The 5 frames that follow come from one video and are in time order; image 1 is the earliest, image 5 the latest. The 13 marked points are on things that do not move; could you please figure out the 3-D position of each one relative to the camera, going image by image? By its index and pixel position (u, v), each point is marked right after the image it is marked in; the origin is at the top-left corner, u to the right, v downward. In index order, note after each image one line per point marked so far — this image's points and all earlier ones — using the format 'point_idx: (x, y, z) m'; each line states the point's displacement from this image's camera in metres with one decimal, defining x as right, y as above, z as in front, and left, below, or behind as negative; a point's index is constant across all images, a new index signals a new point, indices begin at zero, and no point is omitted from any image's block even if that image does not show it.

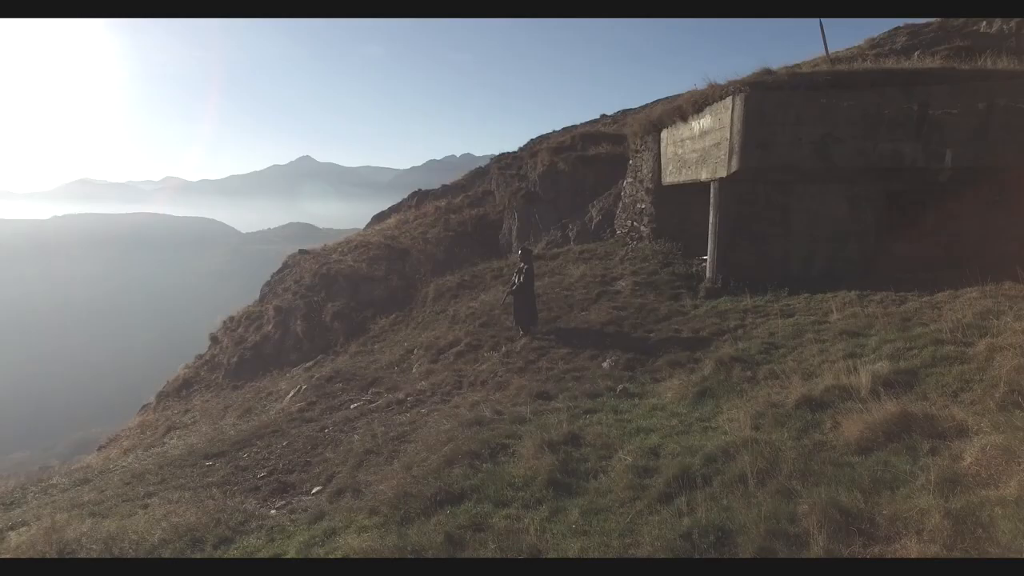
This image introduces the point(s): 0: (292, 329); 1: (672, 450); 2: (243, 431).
0: (-6.1, -1.1, +16.5) m
1: (+1.4, -1.4, +5.0) m
2: (-4.6, -2.4, +10.0) m
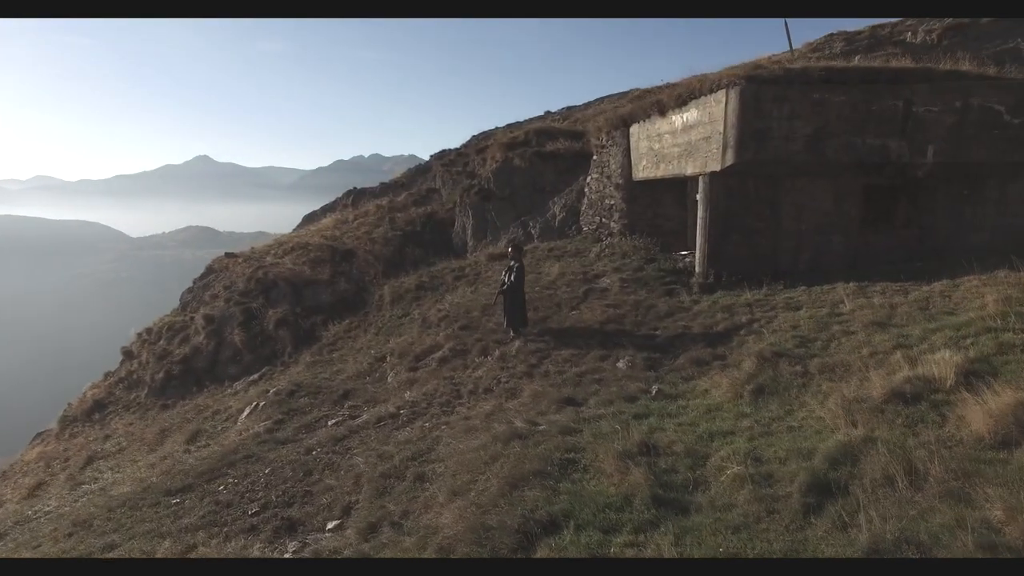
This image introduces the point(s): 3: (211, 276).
0: (-7.1, -1.3, +14.9) m
1: (+2.1, -1.3, +4.7) m
2: (-4.5, -2.5, +8.7) m
3: (-9.2, +0.4, +18.2) m
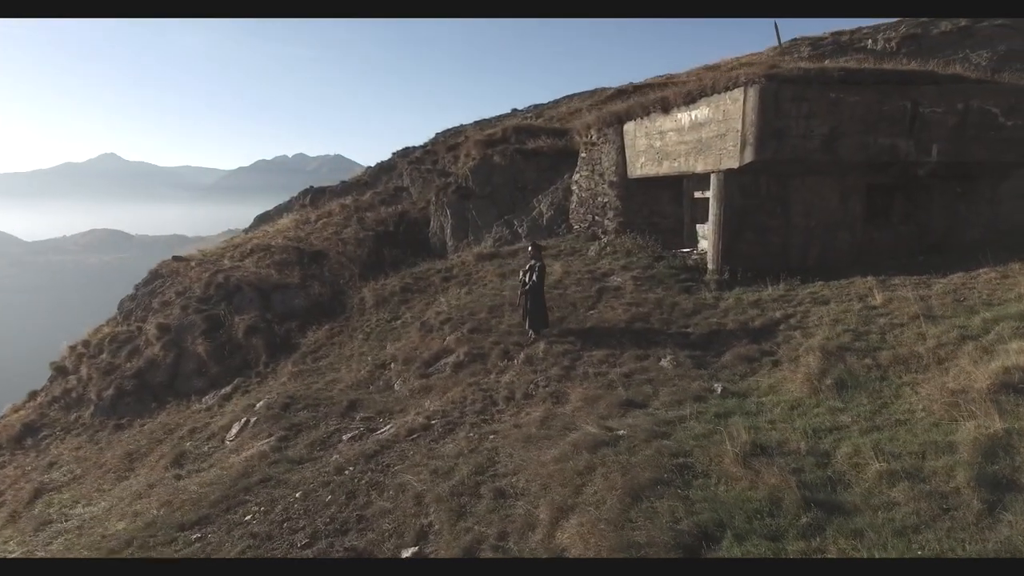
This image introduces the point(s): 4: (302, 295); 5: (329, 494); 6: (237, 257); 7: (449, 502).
0: (-7.3, -1.4, +13.6) m
1: (+3.1, -1.2, +4.6) m
2: (-4.0, -2.6, +7.8) m
3: (-9.8, +0.2, +16.6) m
4: (-5.0, -0.2, +14.3) m
5: (-2.0, -2.3, +6.7) m
6: (-7.5, +0.9, +16.4) m
7: (-0.6, -2.1, +5.8) m
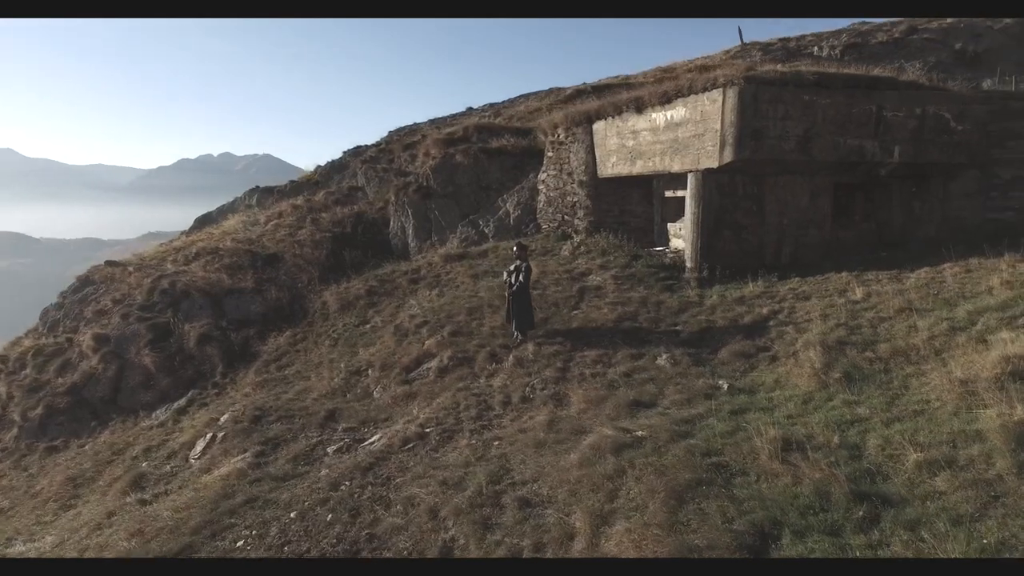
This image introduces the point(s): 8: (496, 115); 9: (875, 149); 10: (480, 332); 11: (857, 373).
0: (-7.9, -1.6, +12.5) m
1: (+3.4, -1.2, +4.7) m
2: (-4.0, -2.6, +7.1) m
3: (-10.8, 0.0, +15.2) m
4: (-5.7, -0.3, +13.5) m
5: (-1.9, -2.4, +6.3) m
6: (-8.5, +0.7, +15.3) m
7: (-0.4, -2.1, +5.5) m
8: (-0.5, +5.2, +17.9) m
9: (+5.9, +2.3, +9.7) m
10: (-0.5, -0.7, +10.1) m
11: (+3.6, -0.9, +6.2) m
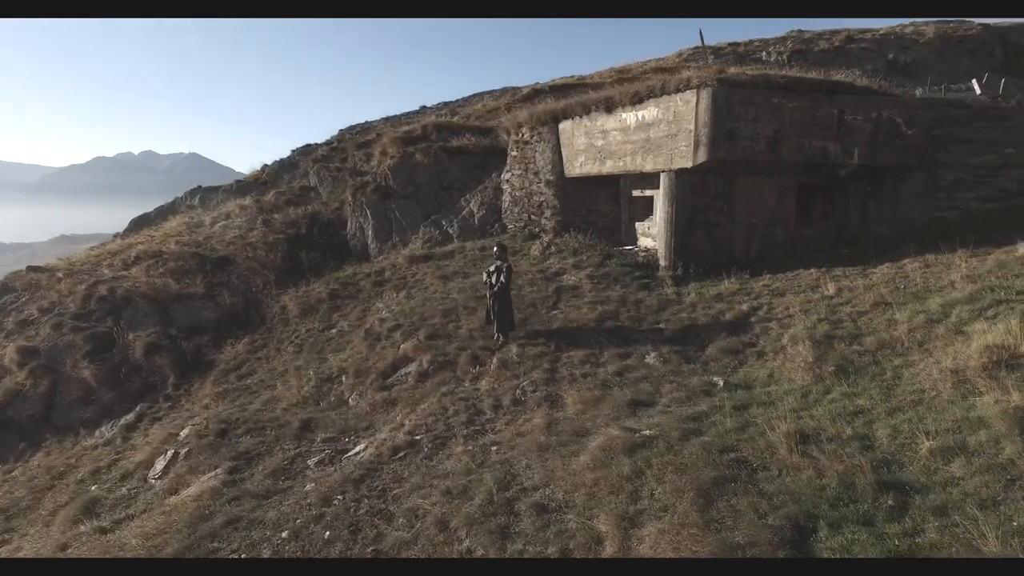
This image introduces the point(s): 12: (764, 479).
0: (-8.5, -1.7, +11.5) m
1: (+3.6, -1.2, +4.9) m
2: (-4.0, -2.7, +6.5) m
3: (-11.6, -0.2, +13.9) m
4: (-6.4, -0.4, +12.7) m
5: (-1.8, -2.4, +5.9) m
6: (-9.3, +0.5, +14.2) m
7: (-0.2, -2.1, +5.3) m
8: (-1.7, +5.1, +17.6) m
9: (+5.5, +2.3, +10.1) m
10: (-0.9, -0.8, +9.8) m
11: (+3.6, -0.8, +6.4) m
12: (+2.0, -1.5, +4.7) m
